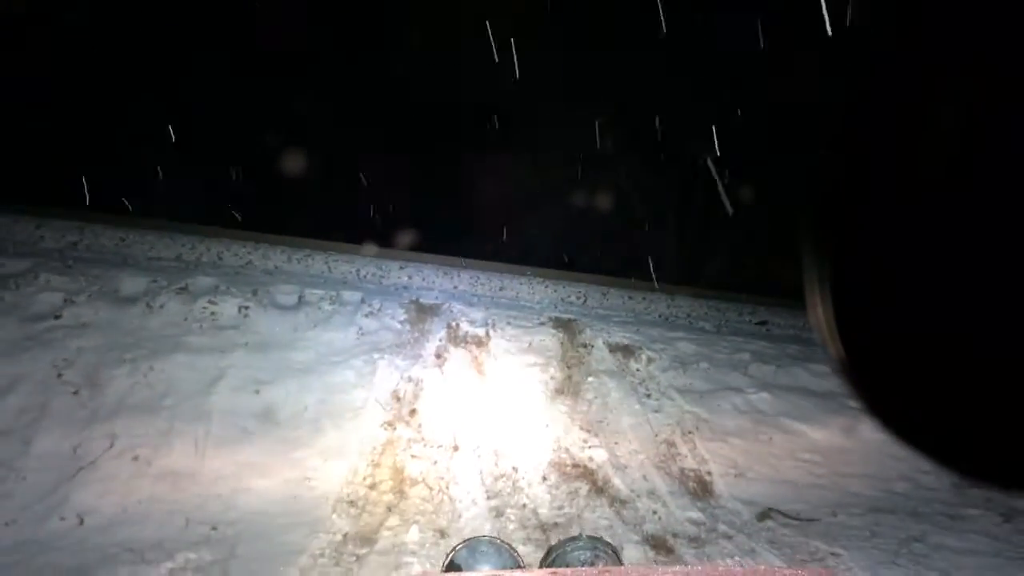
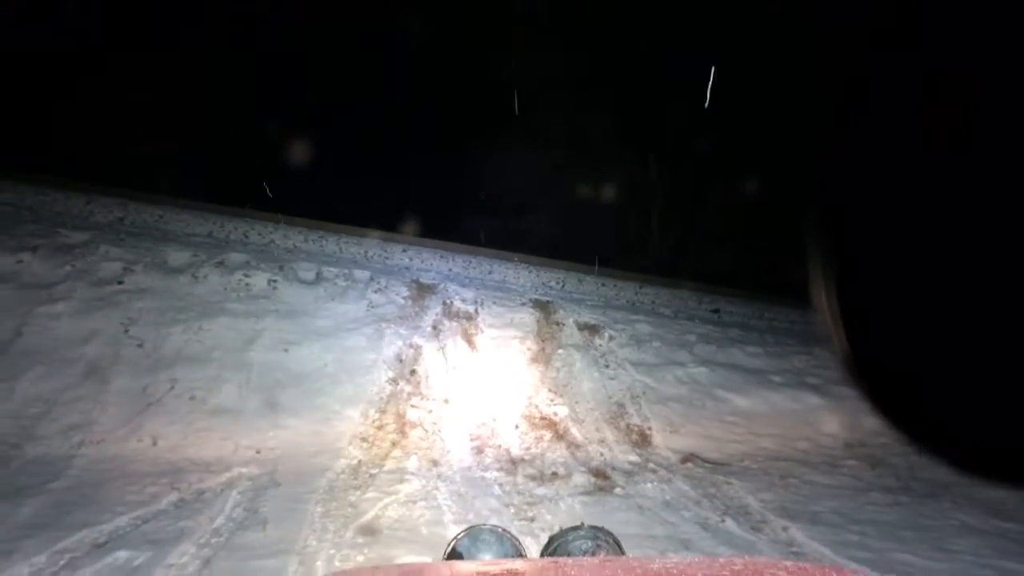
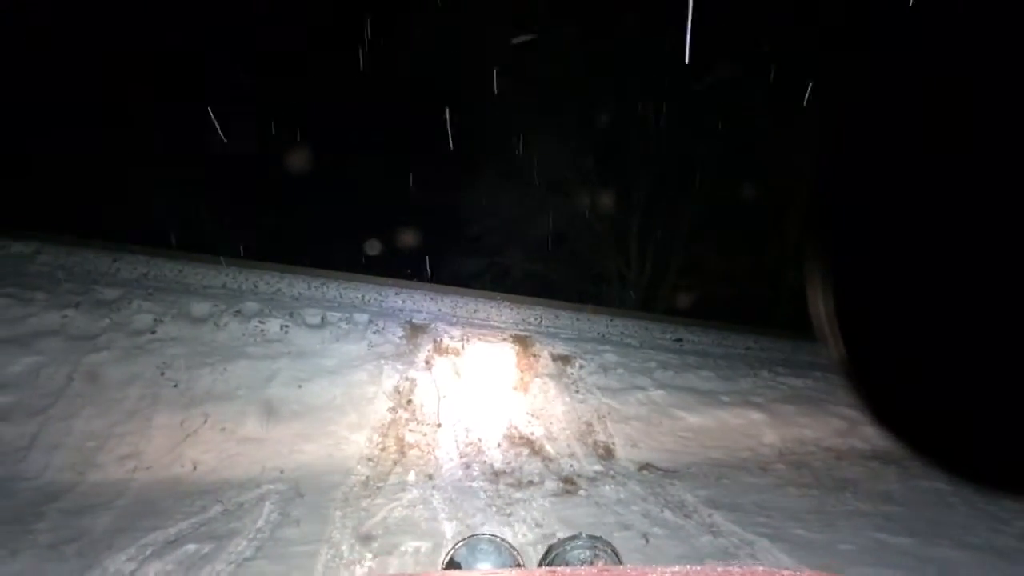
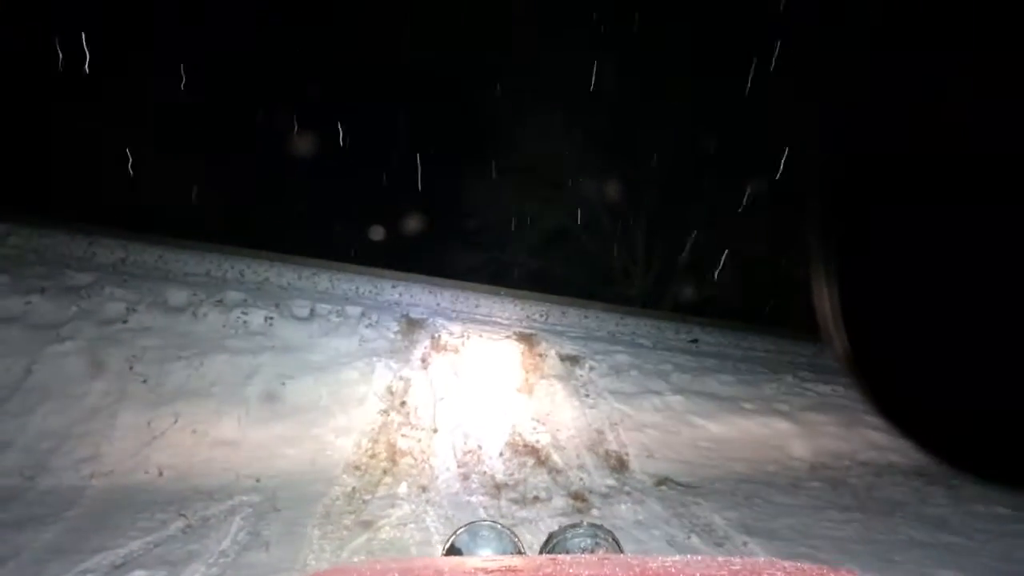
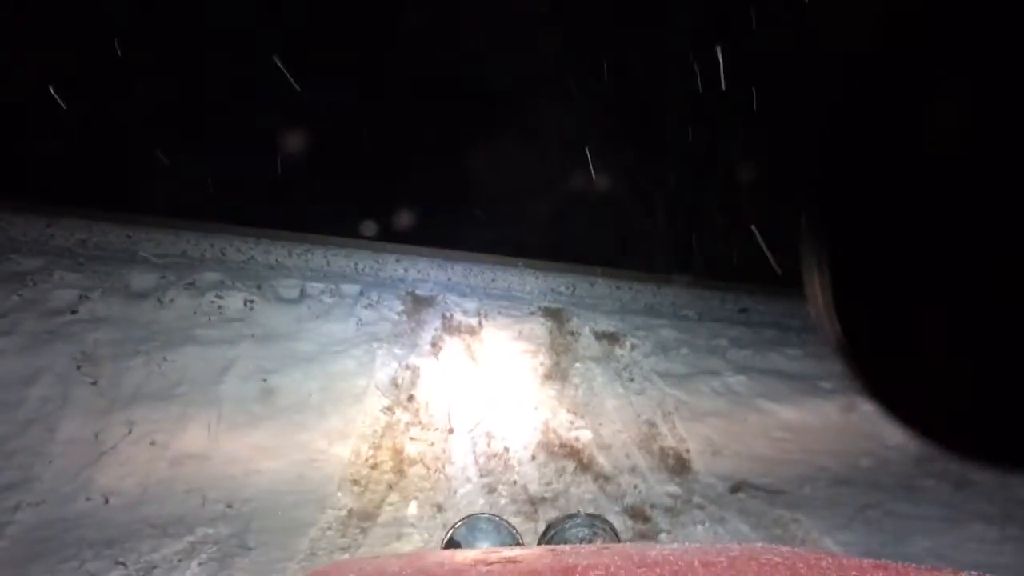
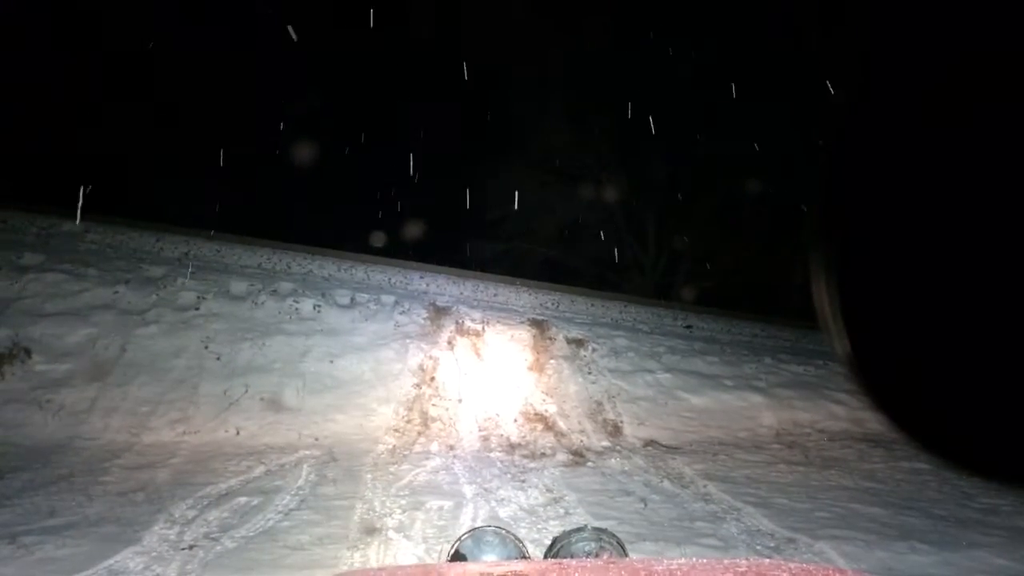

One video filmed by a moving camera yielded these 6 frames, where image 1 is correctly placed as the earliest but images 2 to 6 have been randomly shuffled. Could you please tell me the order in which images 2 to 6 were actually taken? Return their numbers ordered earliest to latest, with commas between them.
5, 2, 4, 3, 6
